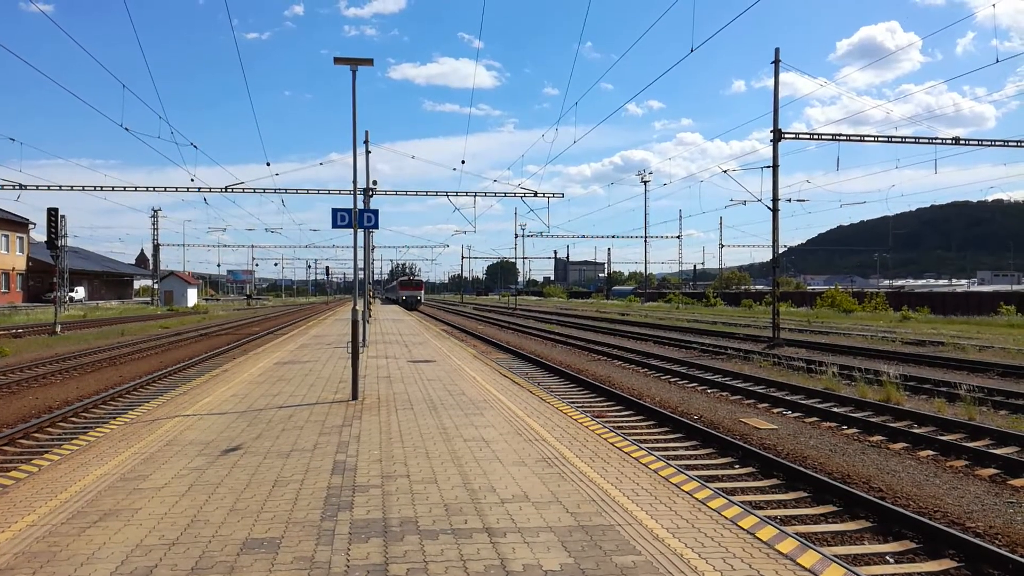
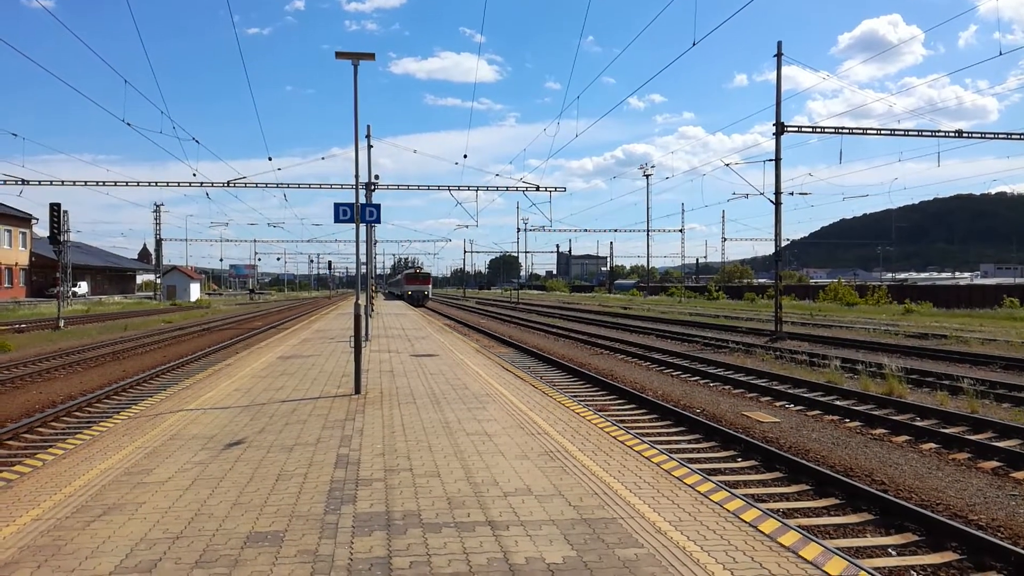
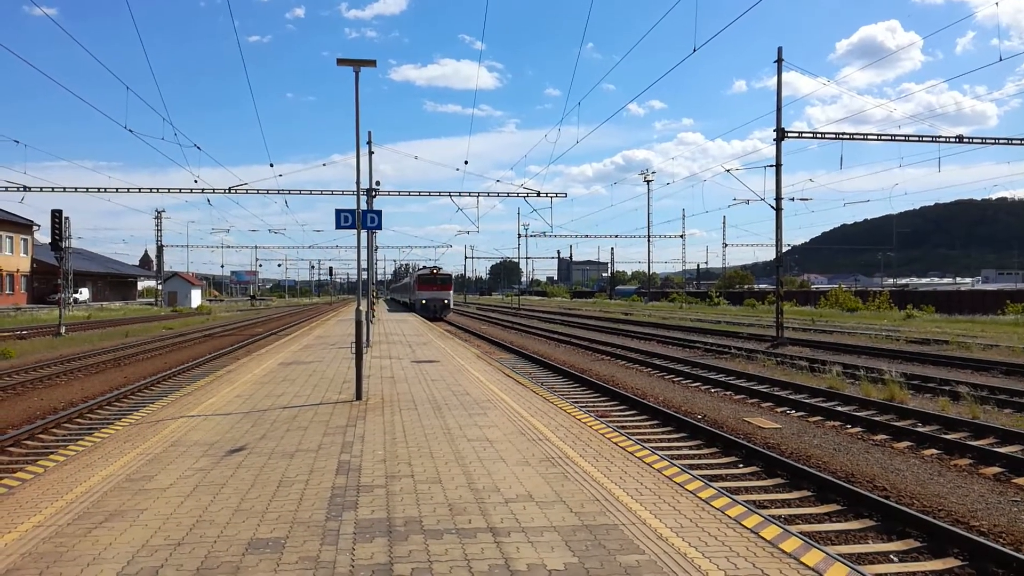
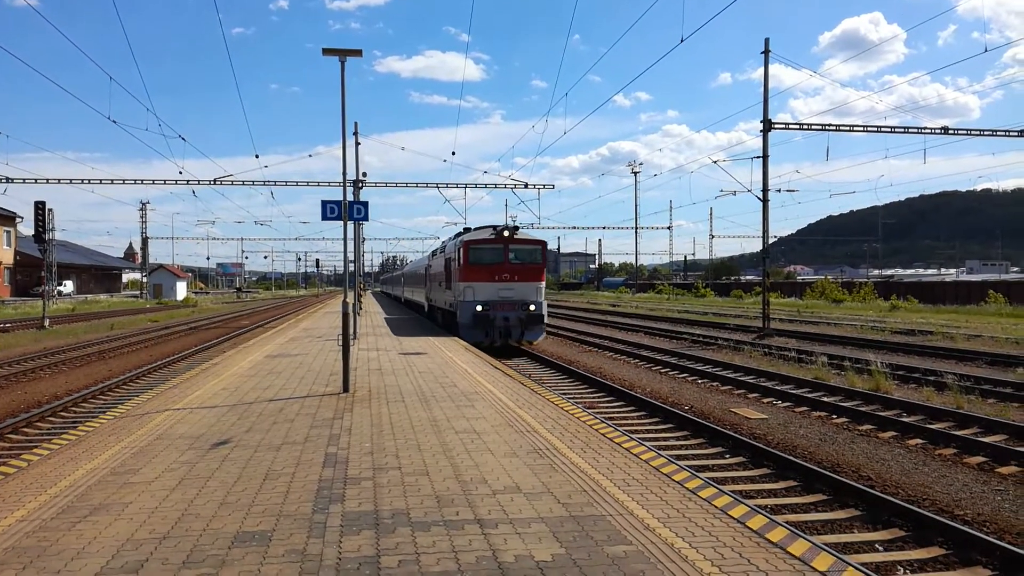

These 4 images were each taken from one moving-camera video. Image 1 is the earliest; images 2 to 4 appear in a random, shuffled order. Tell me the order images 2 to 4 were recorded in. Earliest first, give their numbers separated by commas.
2, 3, 4
